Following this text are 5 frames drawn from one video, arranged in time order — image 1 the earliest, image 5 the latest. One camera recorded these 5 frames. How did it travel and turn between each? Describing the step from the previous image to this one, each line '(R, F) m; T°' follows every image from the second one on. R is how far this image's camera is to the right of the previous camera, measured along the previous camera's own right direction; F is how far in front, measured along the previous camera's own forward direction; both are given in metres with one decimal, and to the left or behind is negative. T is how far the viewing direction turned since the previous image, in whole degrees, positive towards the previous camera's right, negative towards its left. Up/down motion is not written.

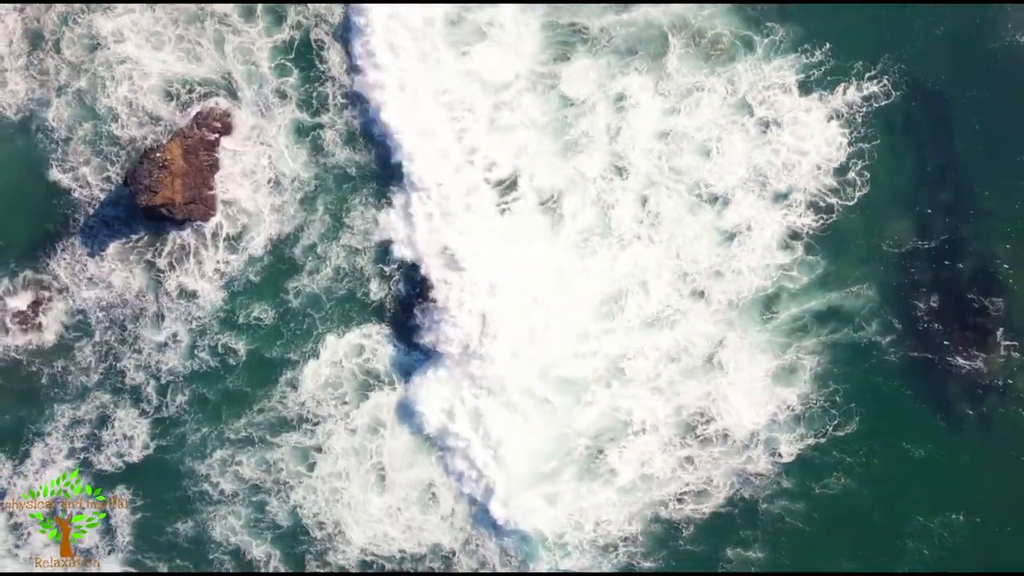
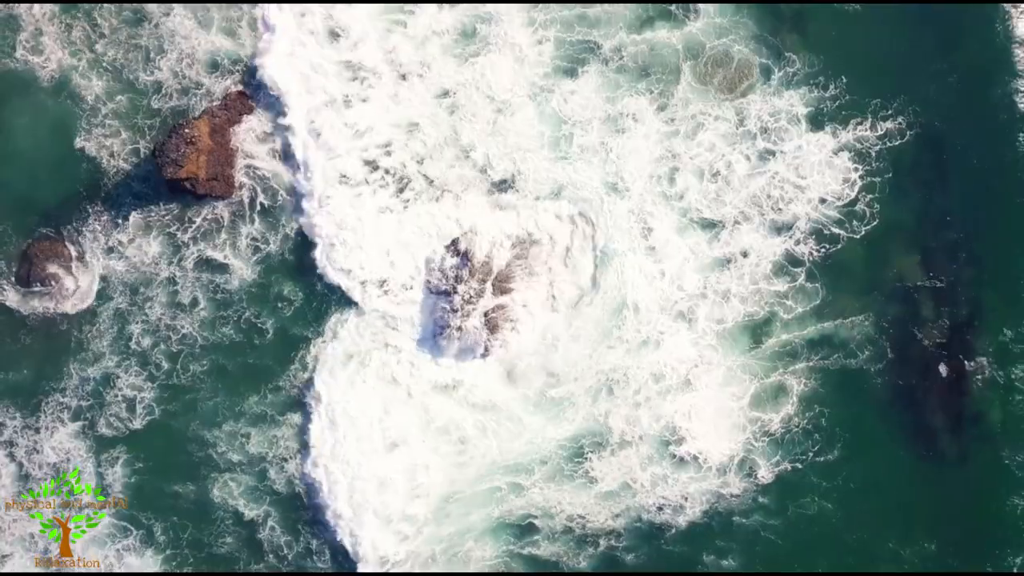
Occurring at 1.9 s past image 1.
(+0.6, -0.9) m; -1°
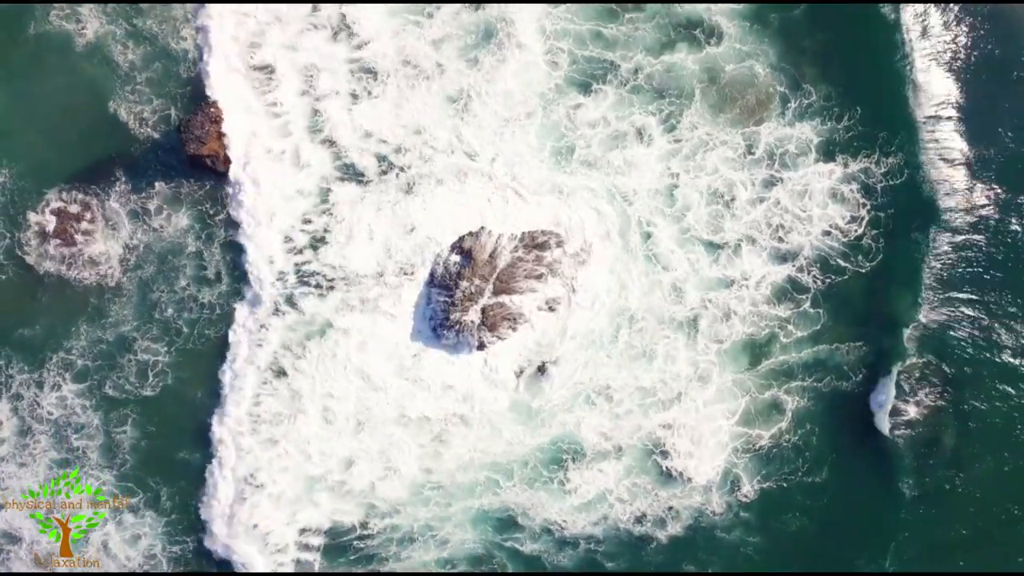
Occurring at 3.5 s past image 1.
(+0.3, -0.6) m; -1°
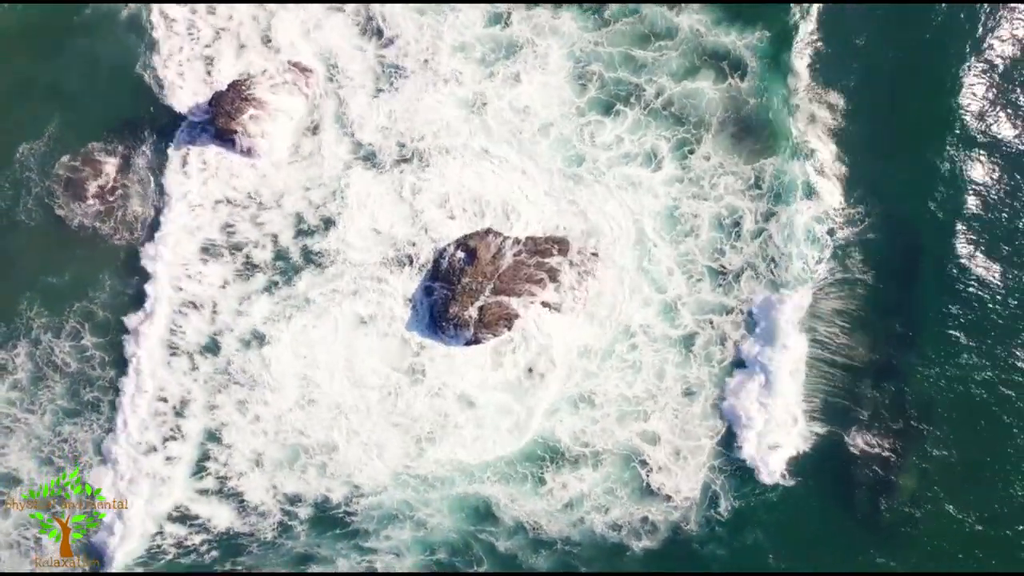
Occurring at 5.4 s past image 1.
(+0.4, -0.9) m; -1°
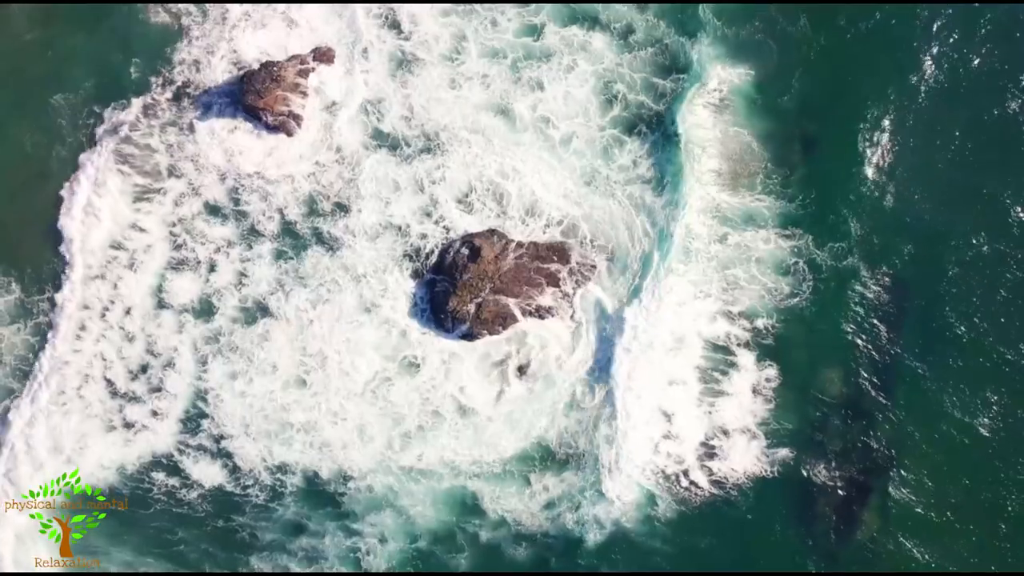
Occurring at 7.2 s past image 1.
(+0.2, -1.0) m; 0°
